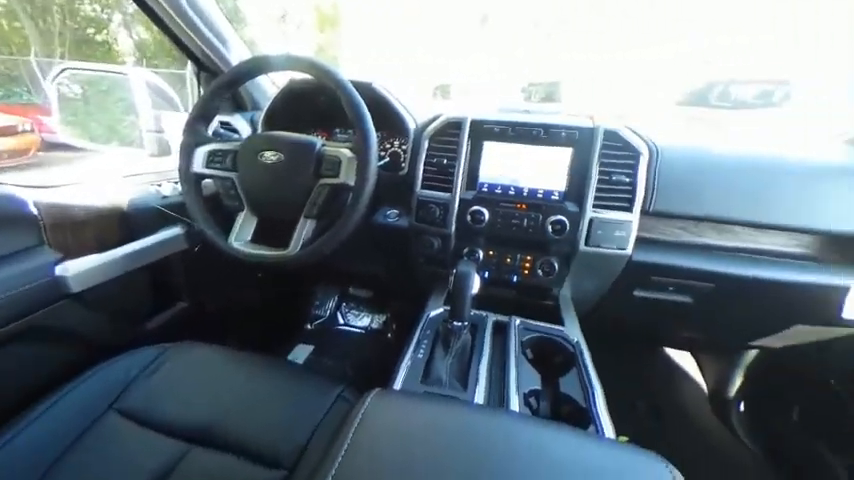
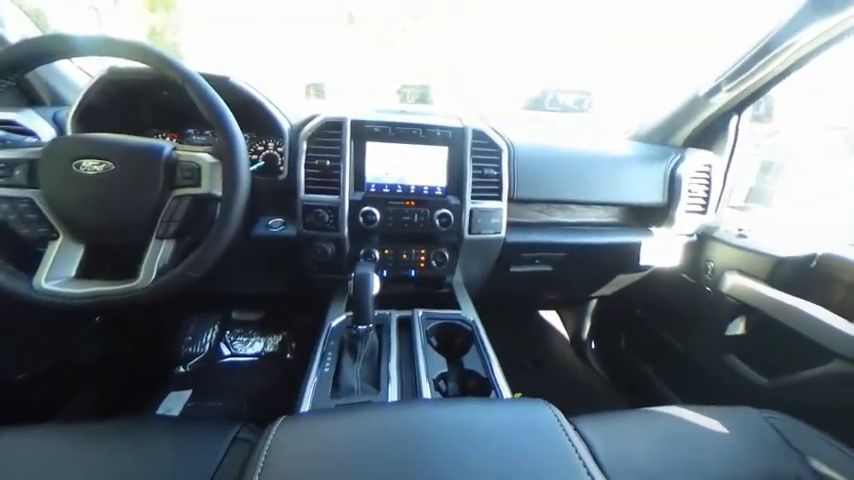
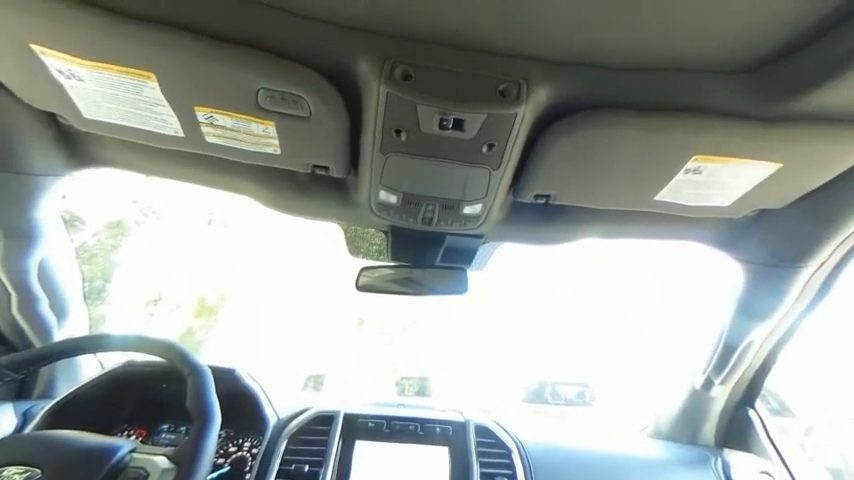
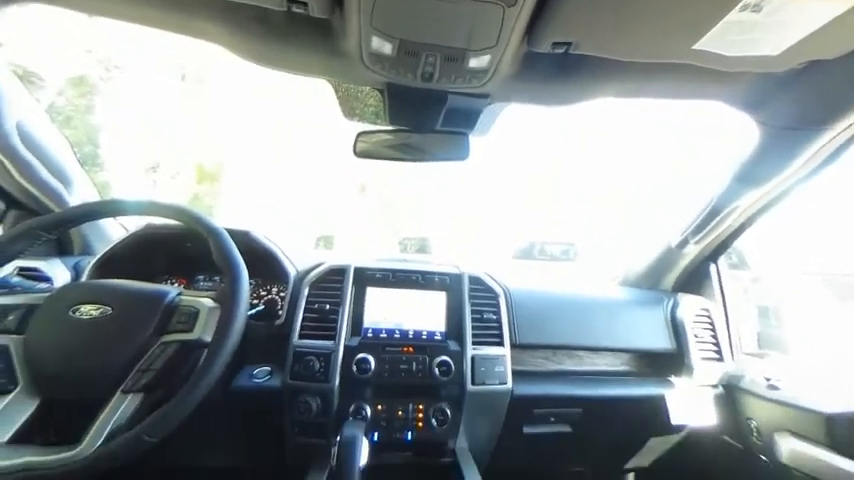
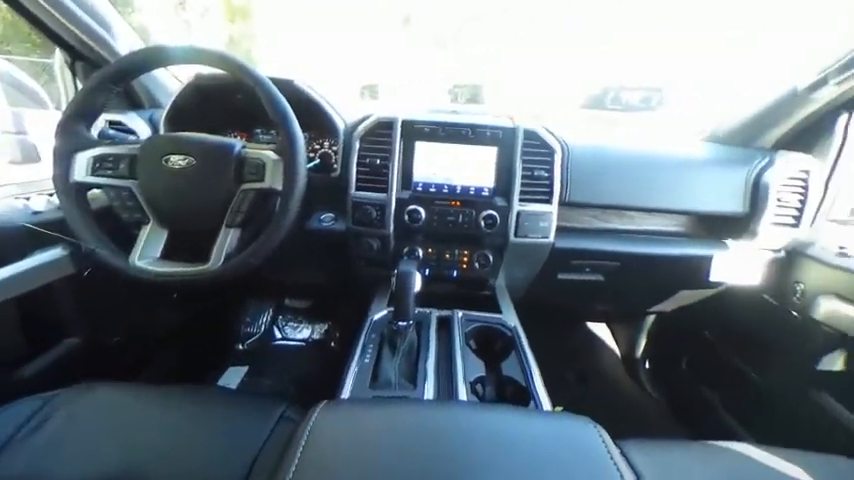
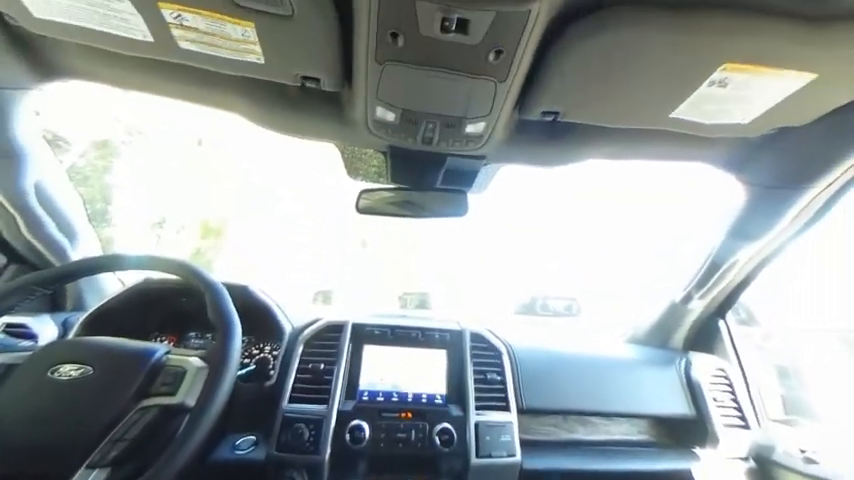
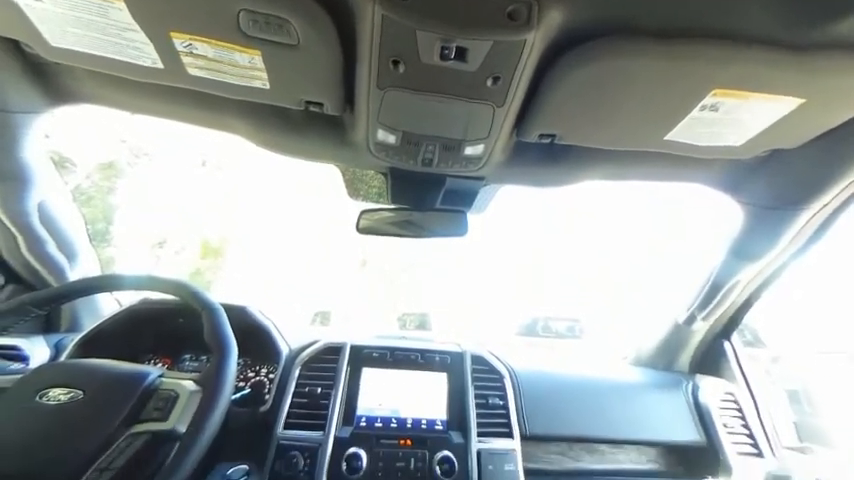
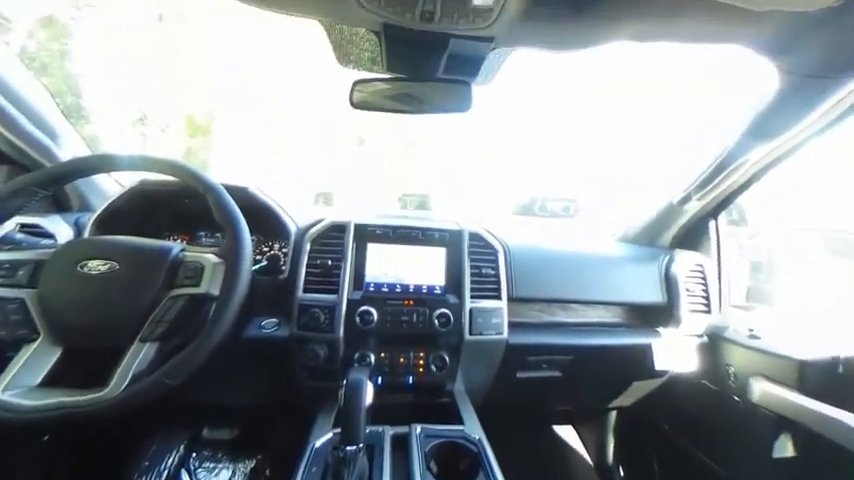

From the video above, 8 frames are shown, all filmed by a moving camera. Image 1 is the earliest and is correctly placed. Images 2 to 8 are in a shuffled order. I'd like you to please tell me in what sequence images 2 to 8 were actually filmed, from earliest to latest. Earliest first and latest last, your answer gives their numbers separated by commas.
5, 2, 8, 6, 3, 7, 4
